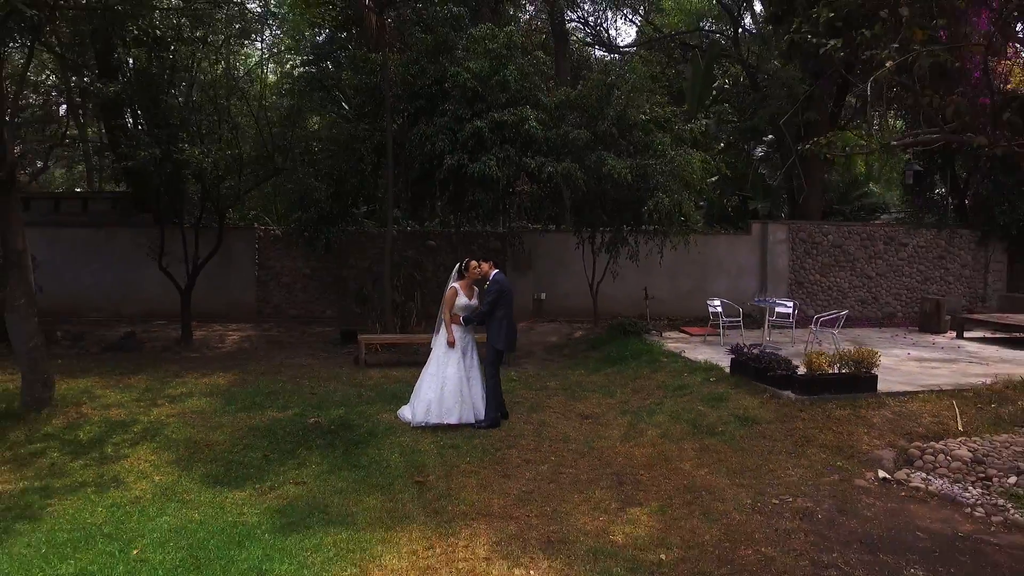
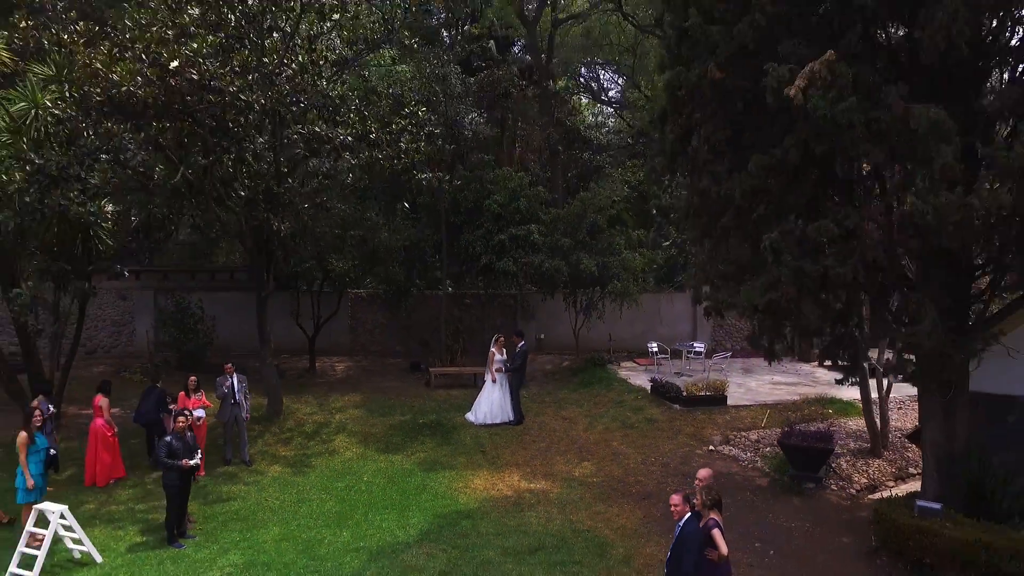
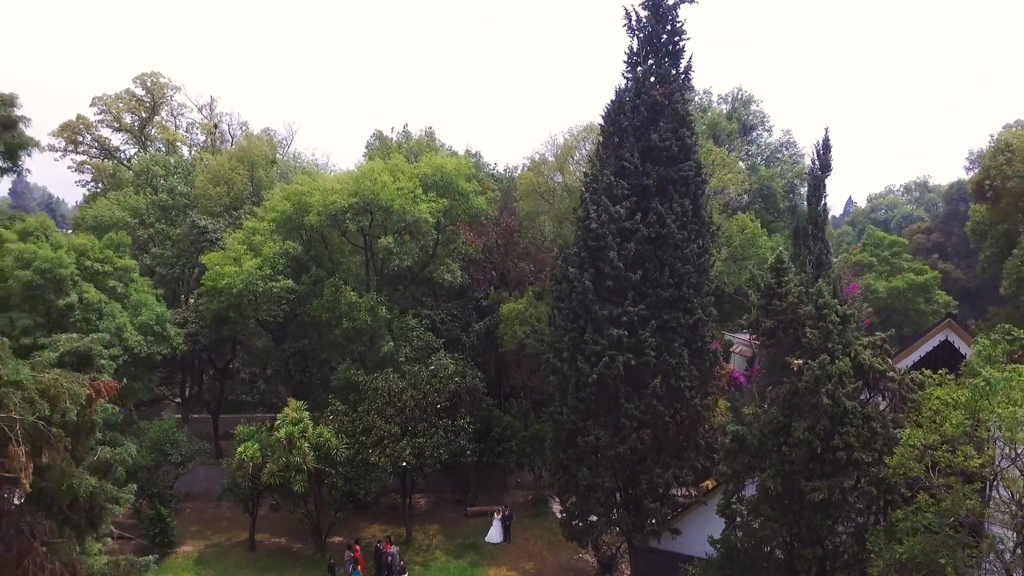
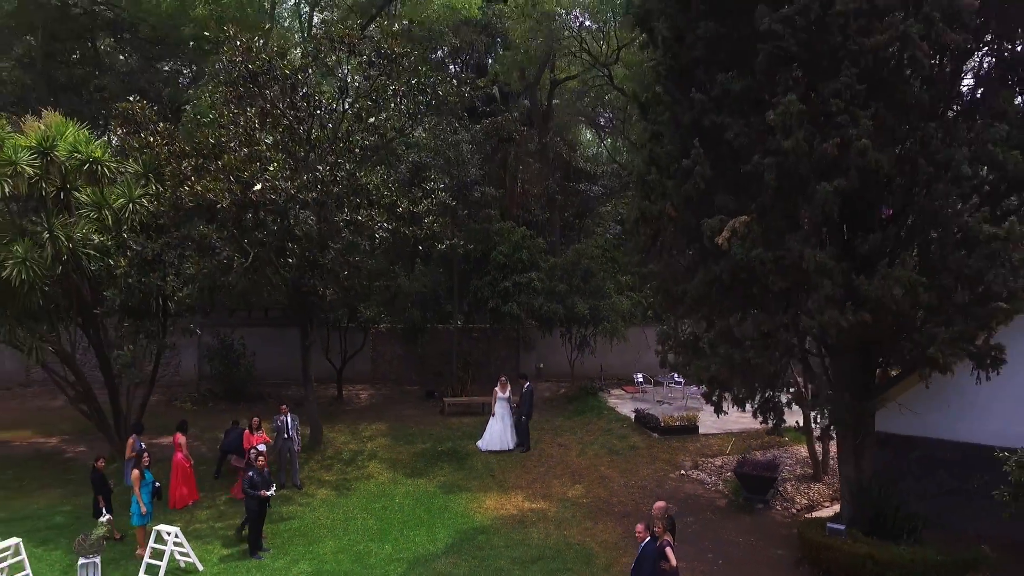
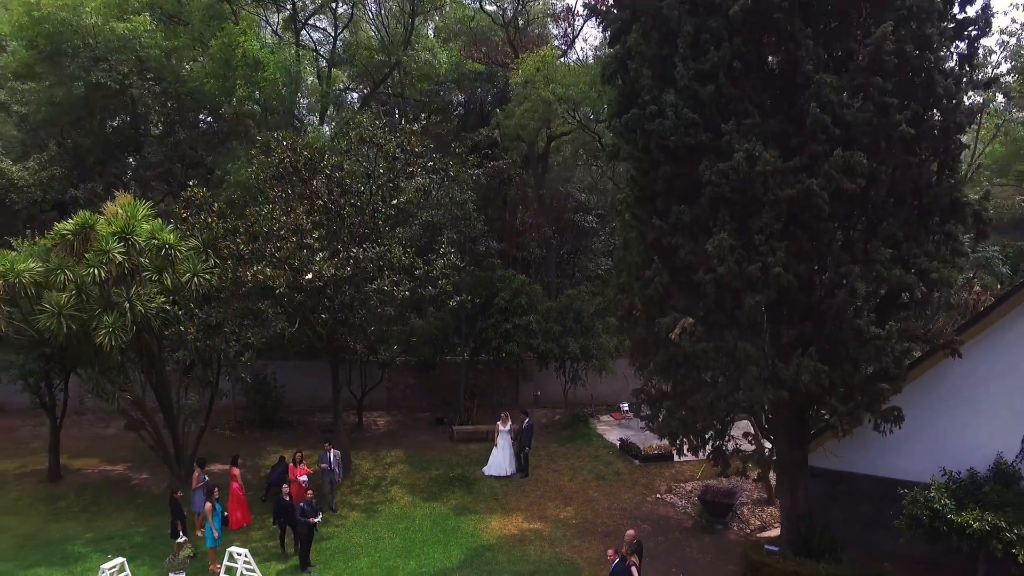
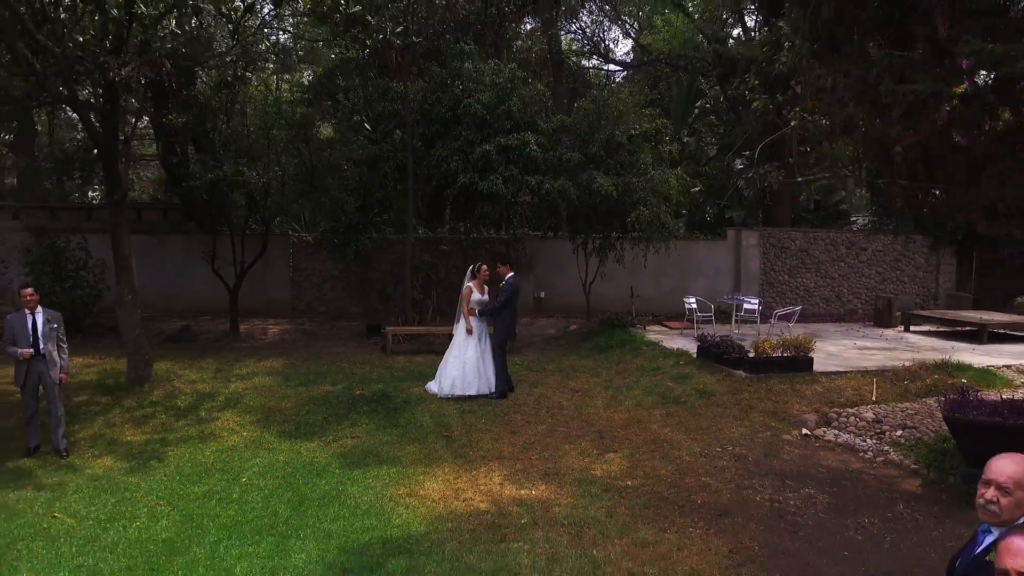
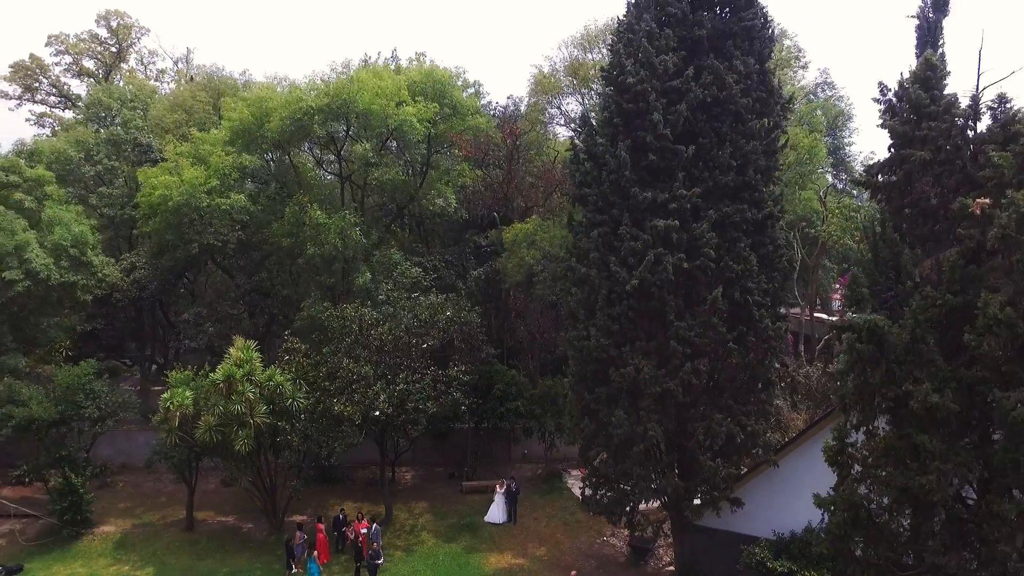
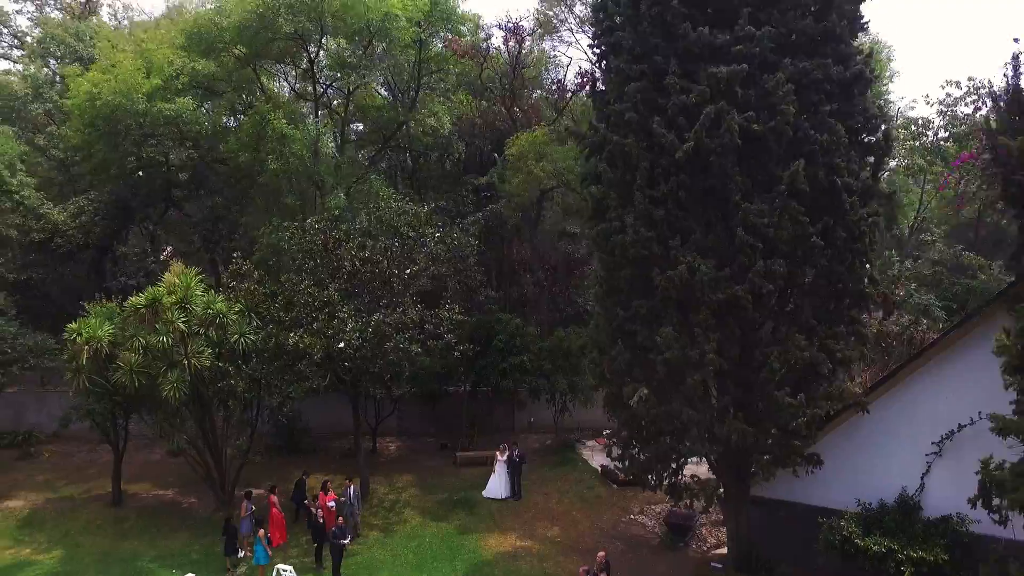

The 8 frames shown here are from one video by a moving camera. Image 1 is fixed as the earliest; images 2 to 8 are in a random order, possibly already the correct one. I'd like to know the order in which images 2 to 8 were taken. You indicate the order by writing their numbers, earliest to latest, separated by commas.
6, 2, 4, 5, 8, 7, 3
